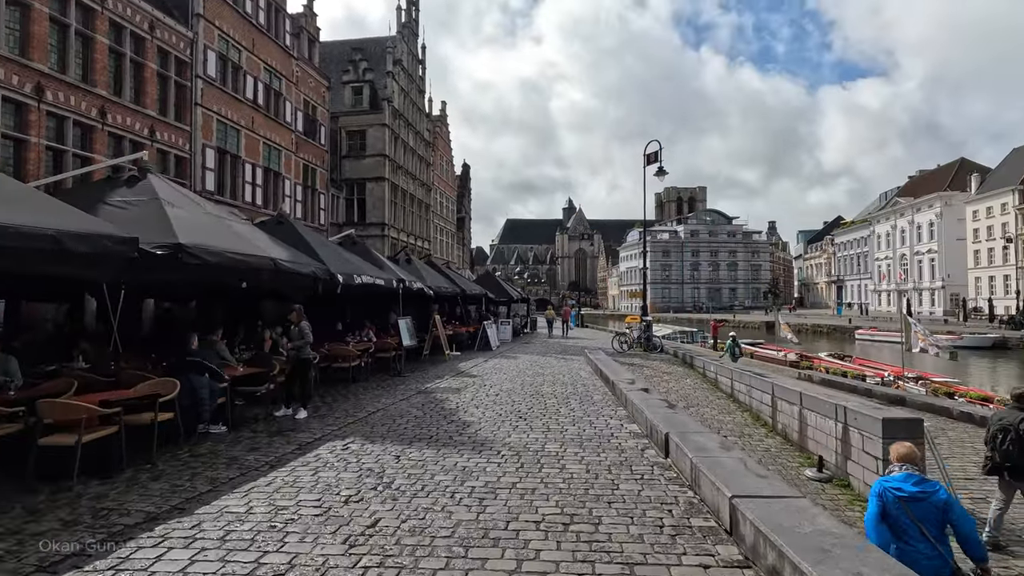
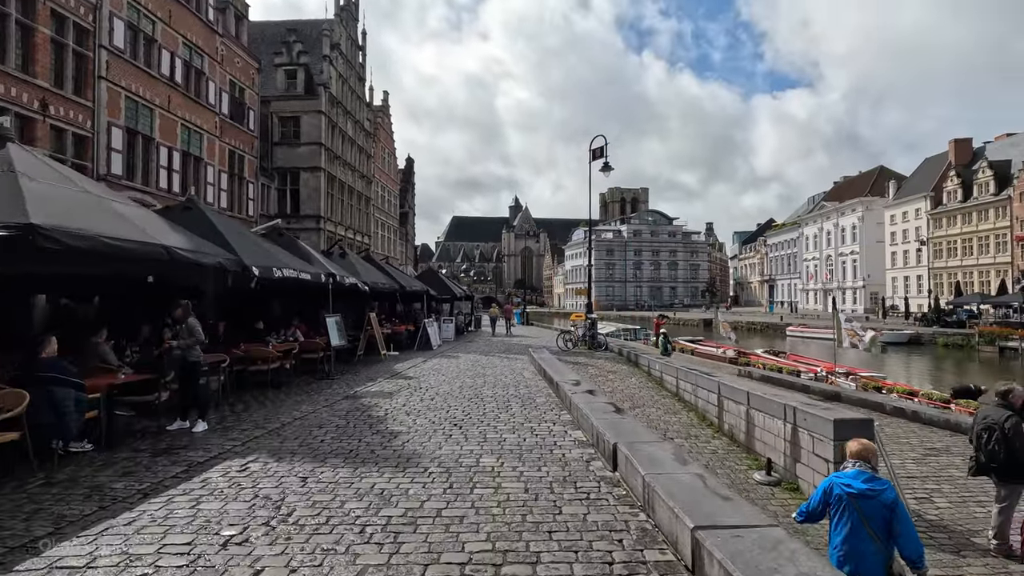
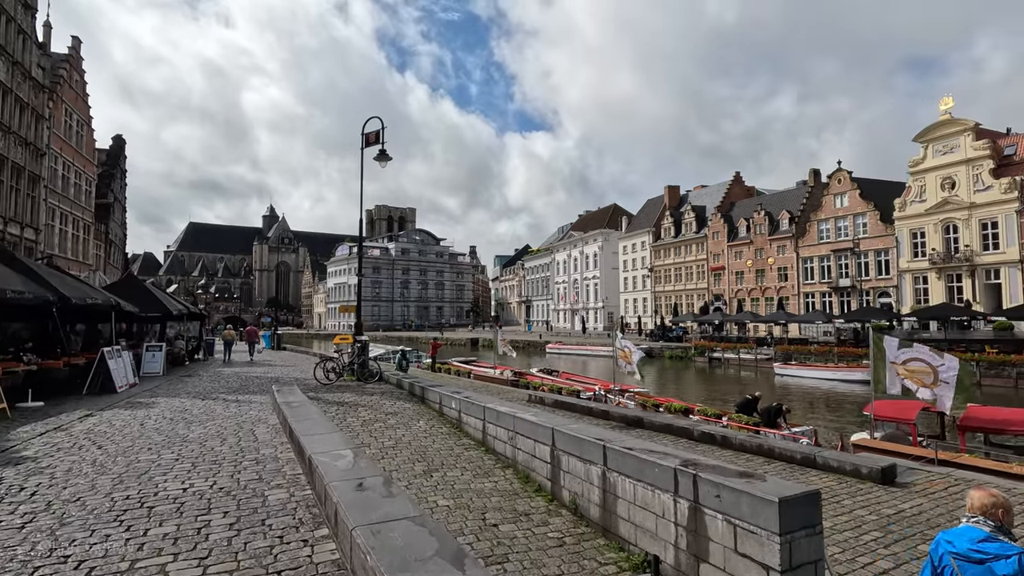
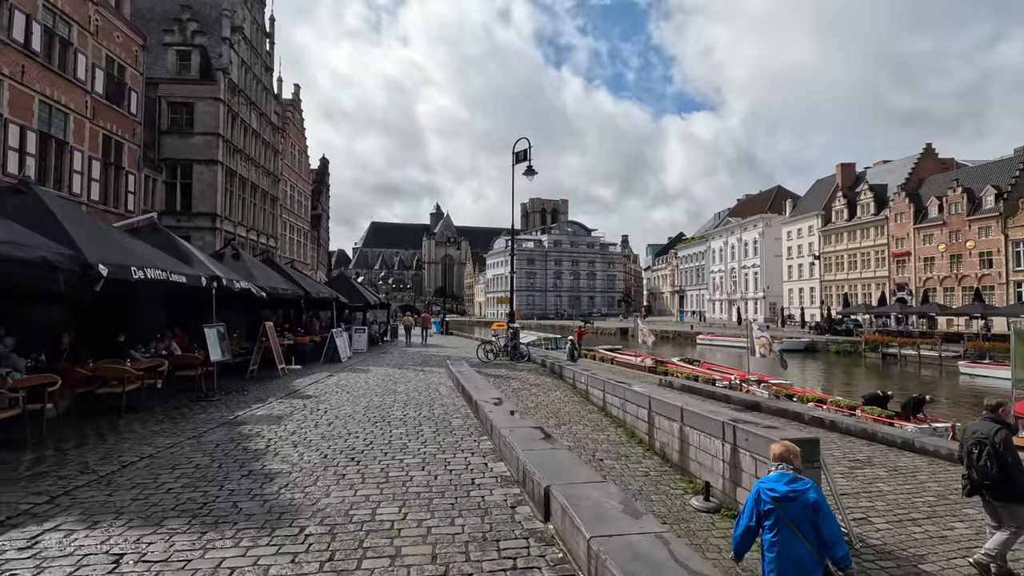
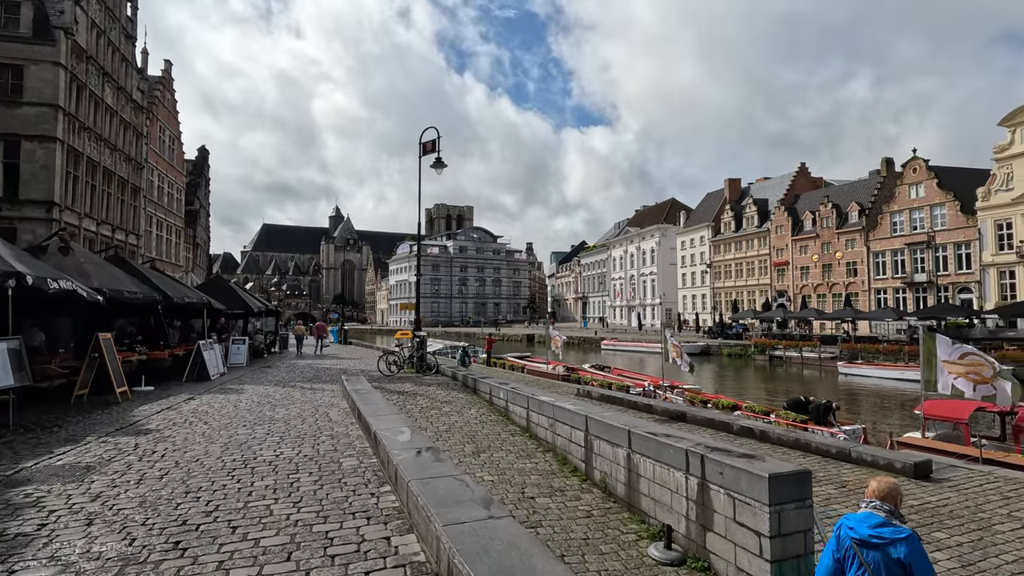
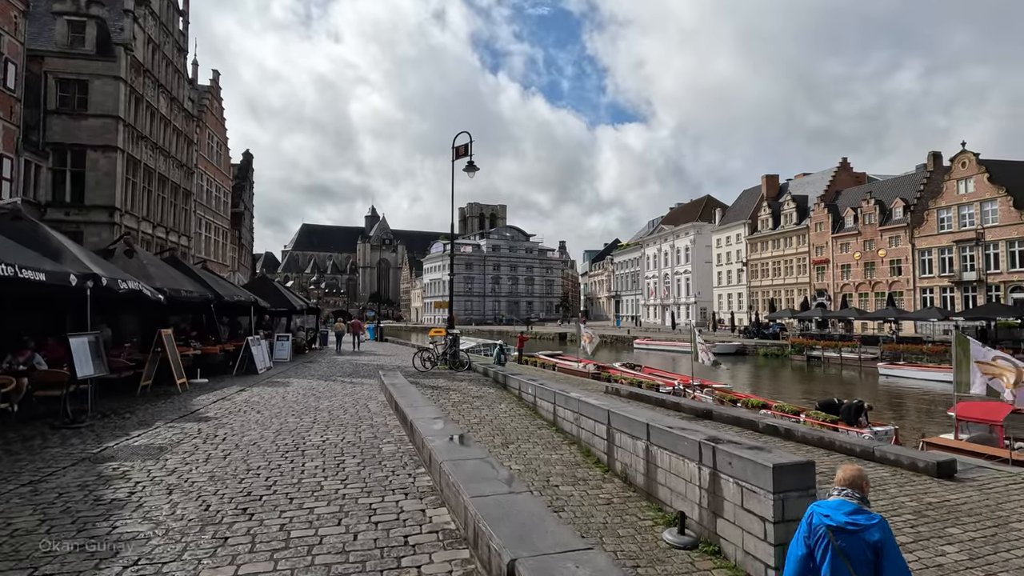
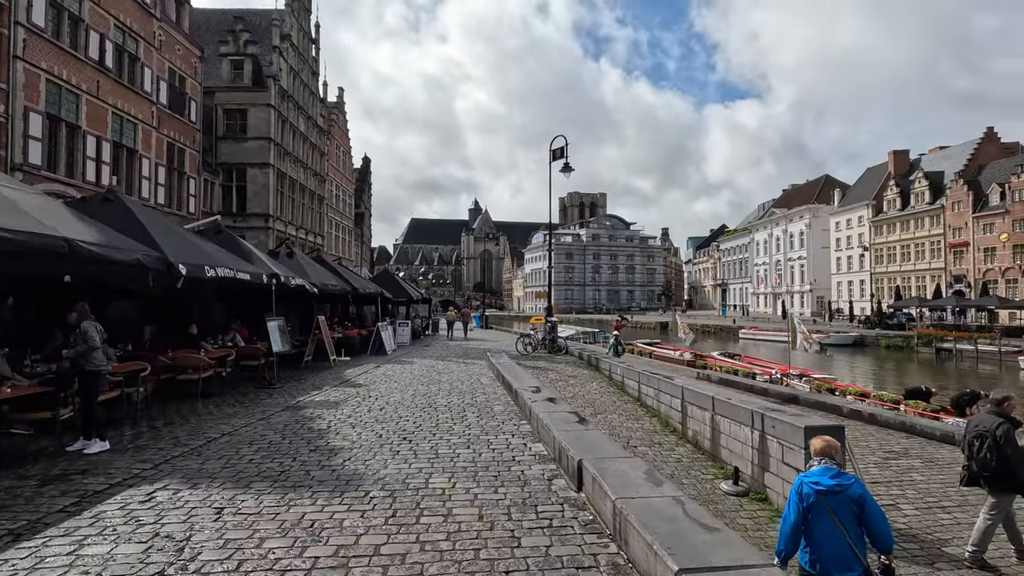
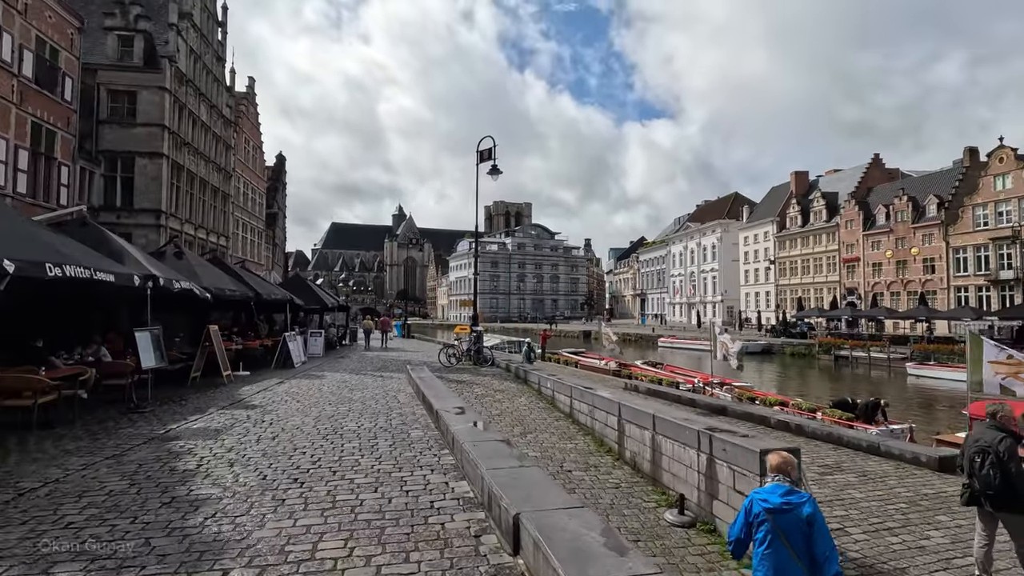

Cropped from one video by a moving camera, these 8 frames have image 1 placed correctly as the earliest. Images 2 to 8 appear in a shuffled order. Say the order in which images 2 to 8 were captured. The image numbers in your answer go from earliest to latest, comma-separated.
2, 7, 4, 8, 6, 5, 3
